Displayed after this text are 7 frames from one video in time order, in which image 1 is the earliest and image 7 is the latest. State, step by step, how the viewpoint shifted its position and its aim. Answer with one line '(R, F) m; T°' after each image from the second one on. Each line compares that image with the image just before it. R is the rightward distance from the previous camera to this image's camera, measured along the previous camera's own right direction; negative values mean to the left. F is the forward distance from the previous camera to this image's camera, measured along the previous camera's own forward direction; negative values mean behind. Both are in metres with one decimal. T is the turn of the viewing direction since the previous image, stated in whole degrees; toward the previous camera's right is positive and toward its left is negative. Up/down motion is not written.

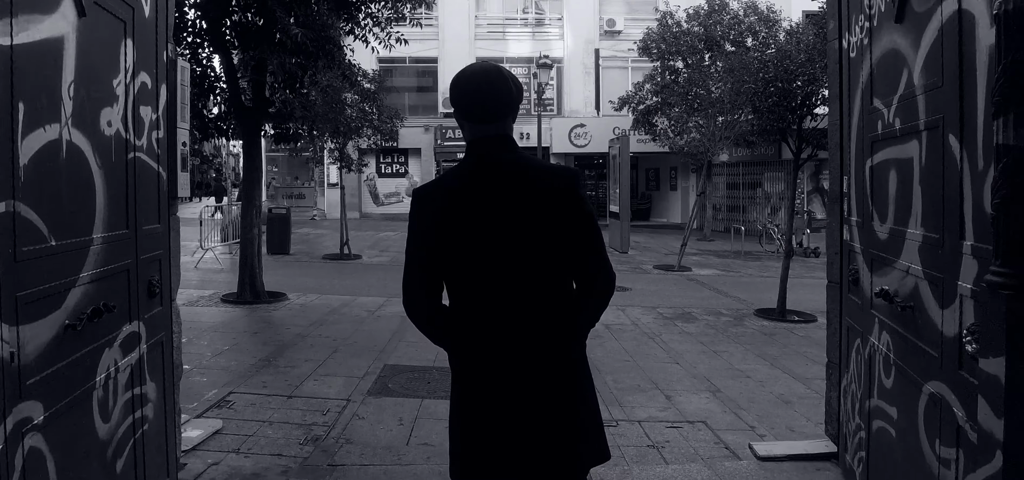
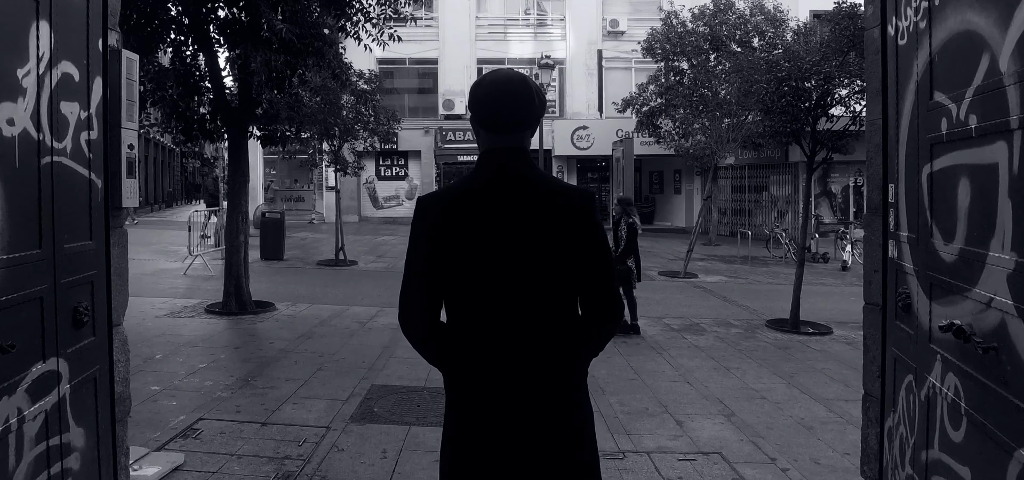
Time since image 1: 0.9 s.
(0.0, +0.5) m; 0°
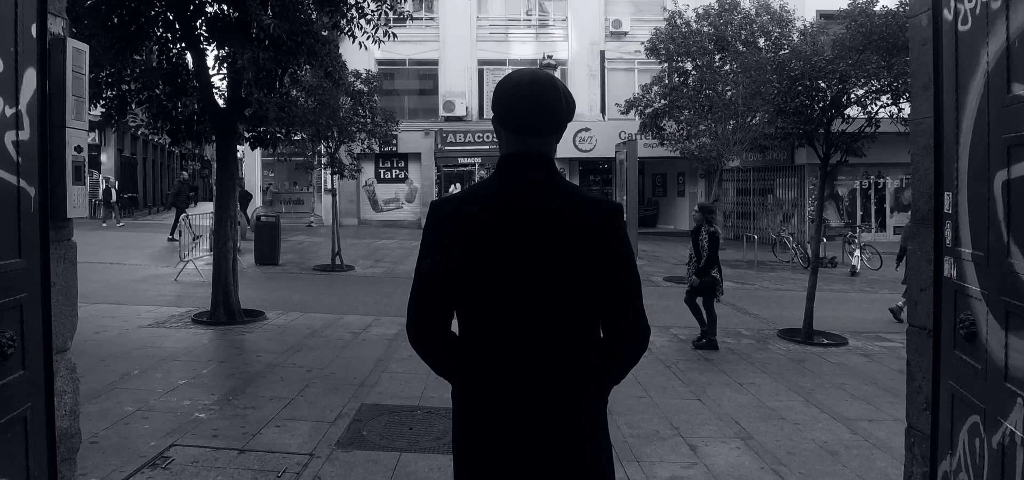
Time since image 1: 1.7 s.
(0.0, +0.4) m; 0°
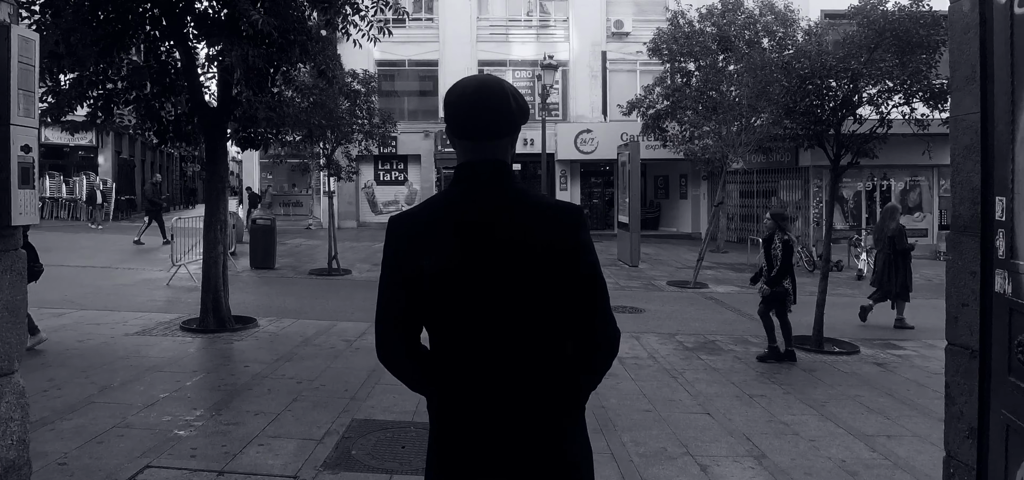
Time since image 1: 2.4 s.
(0.0, +0.3) m; 0°
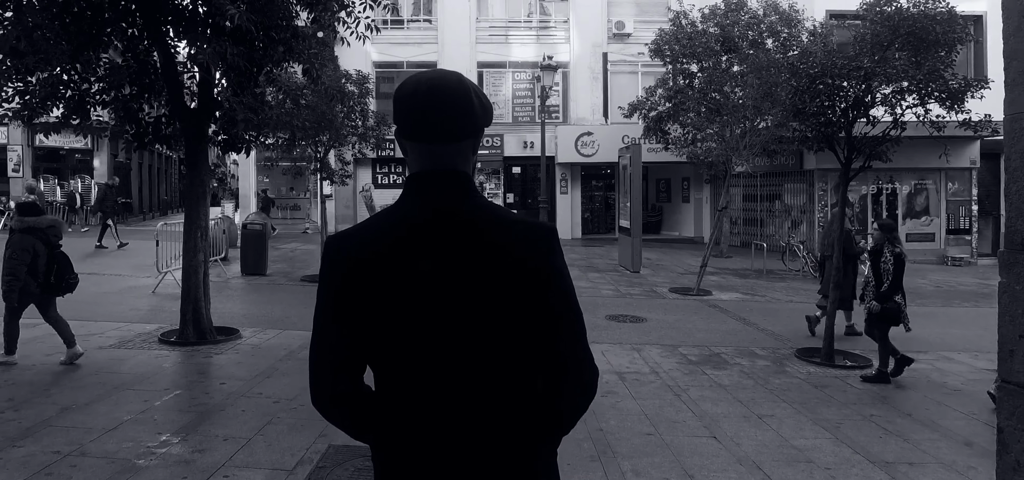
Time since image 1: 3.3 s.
(+0.1, +0.4) m; 0°
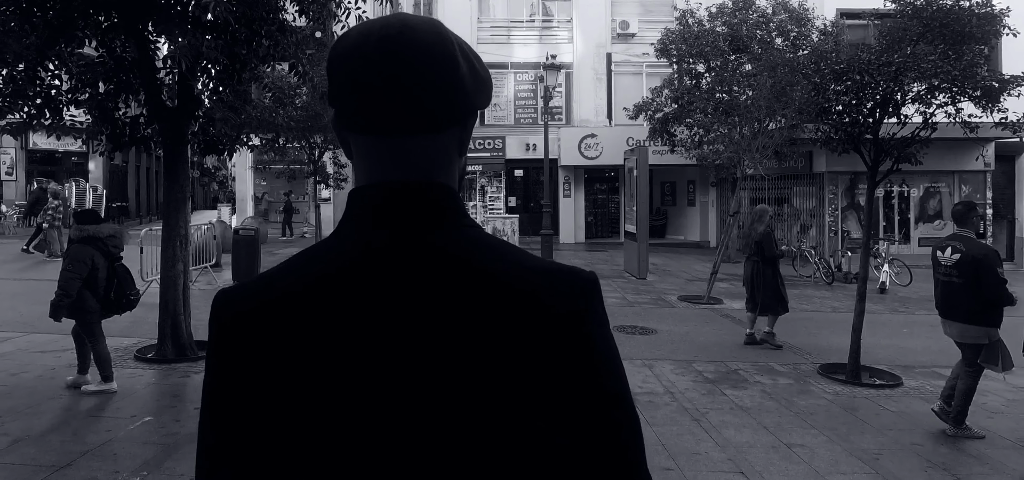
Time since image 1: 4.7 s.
(0.0, +0.6) m; 0°
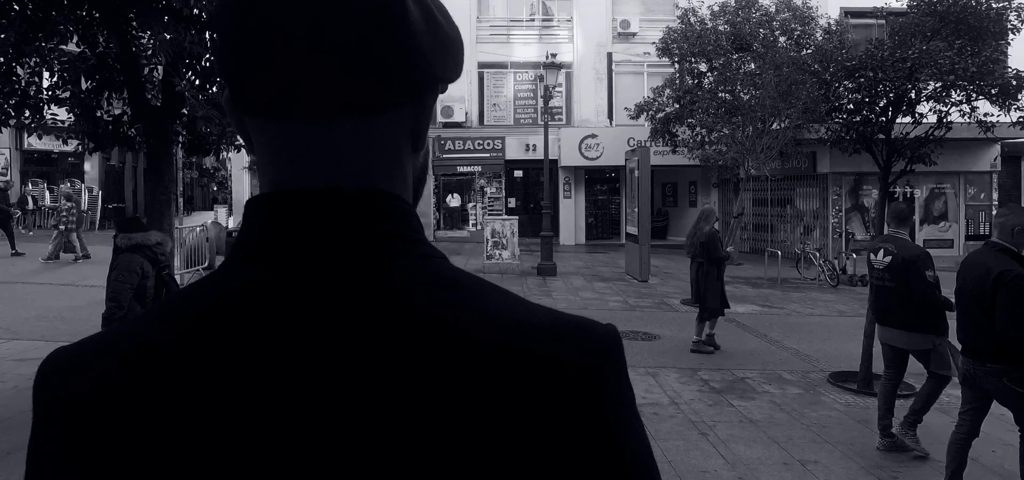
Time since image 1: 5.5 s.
(0.0, +0.3) m; 0°
